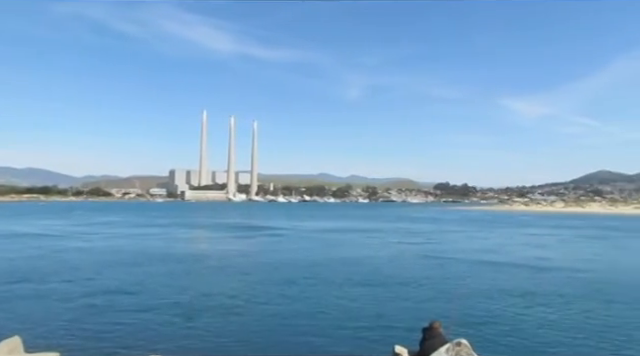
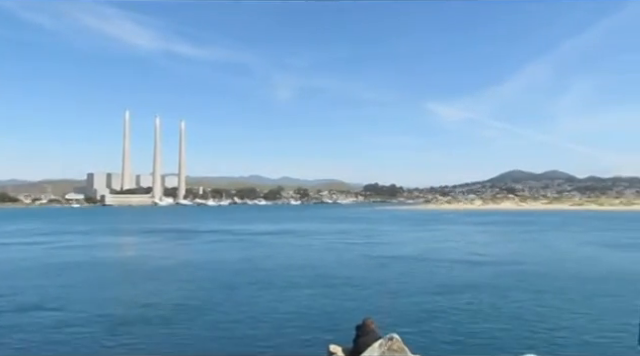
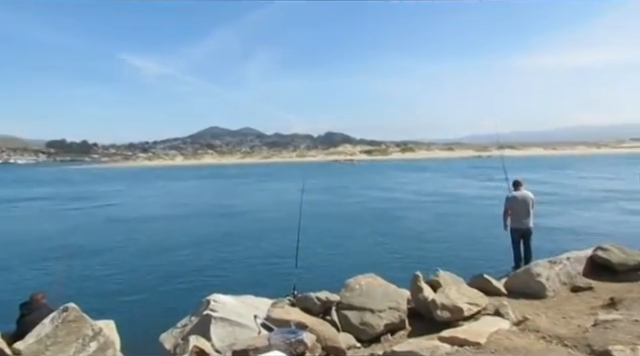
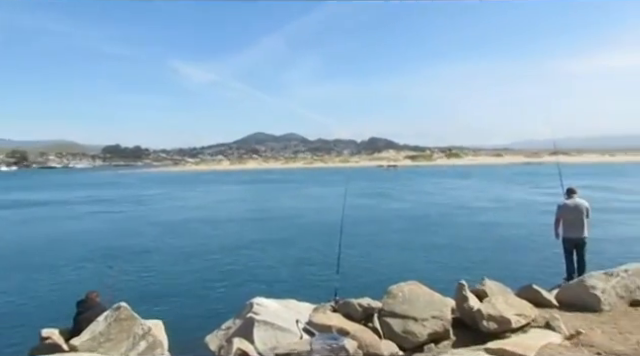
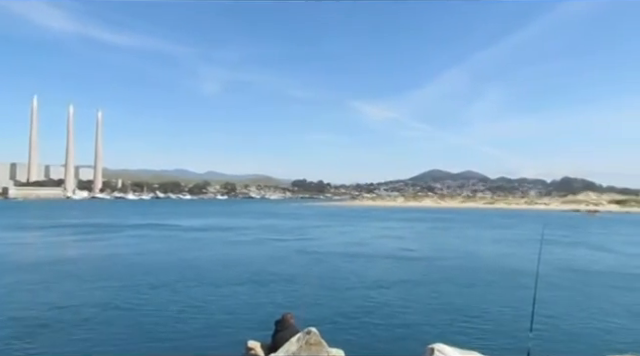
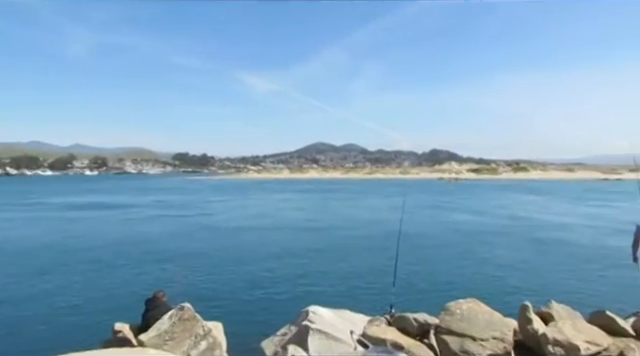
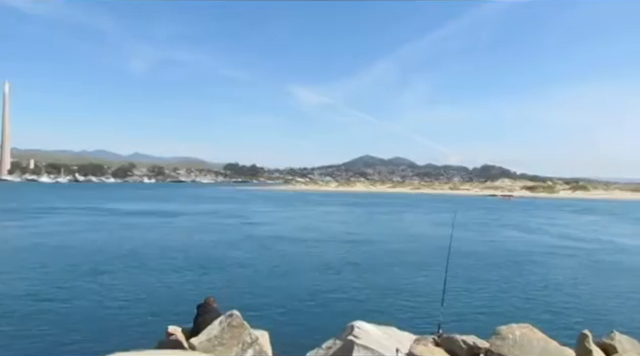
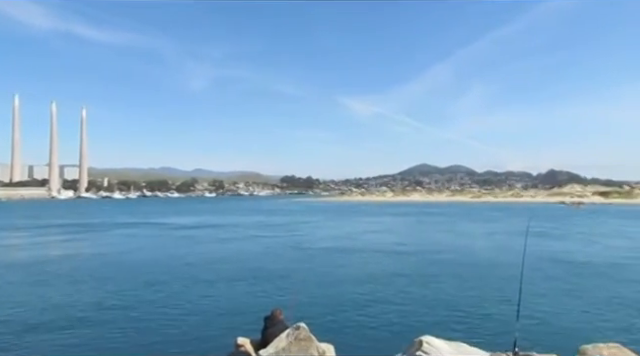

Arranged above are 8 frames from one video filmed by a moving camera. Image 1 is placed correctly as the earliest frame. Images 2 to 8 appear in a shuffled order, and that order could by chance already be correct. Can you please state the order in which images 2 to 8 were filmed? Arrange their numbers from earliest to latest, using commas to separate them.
2, 5, 8, 7, 6, 4, 3
